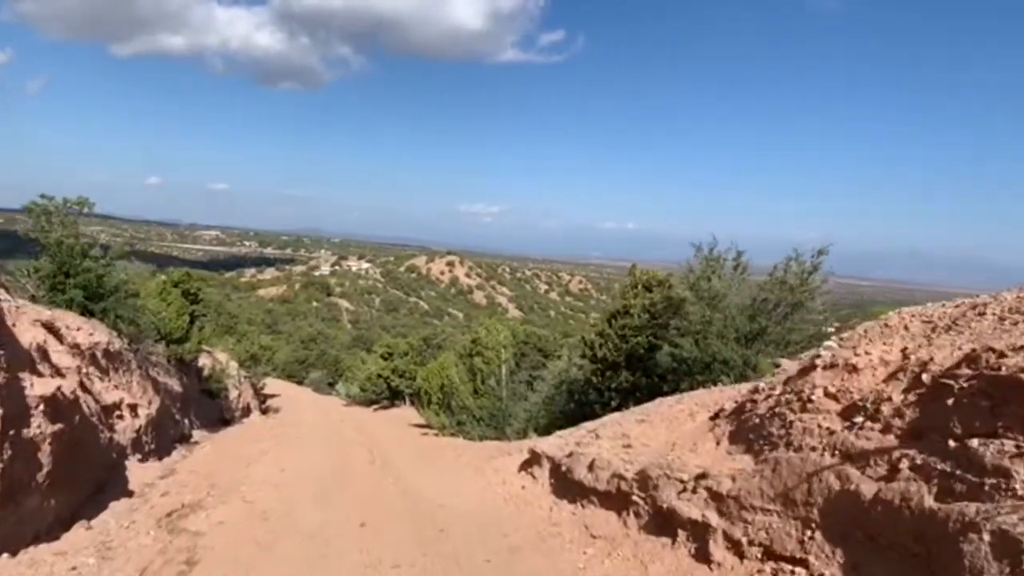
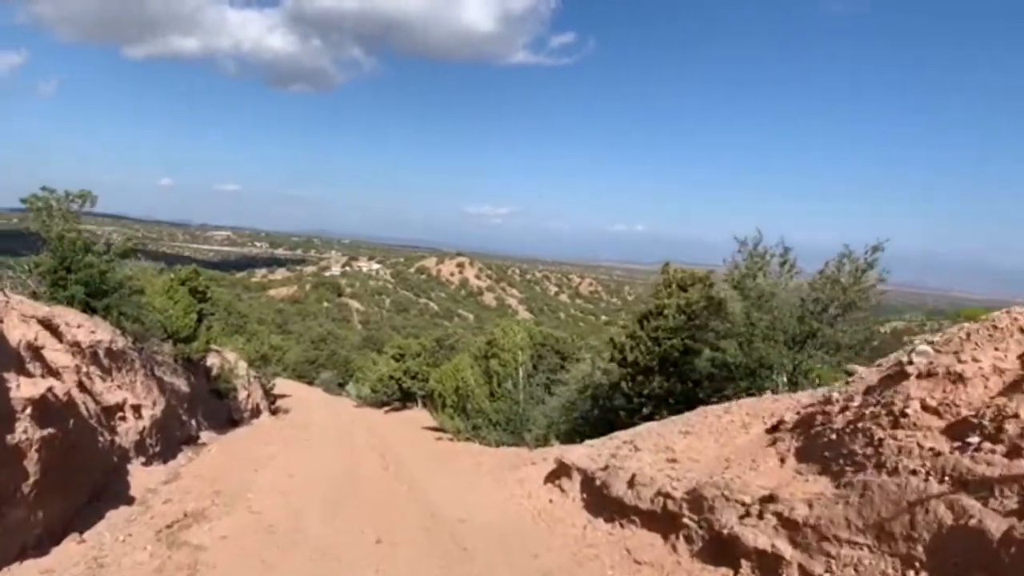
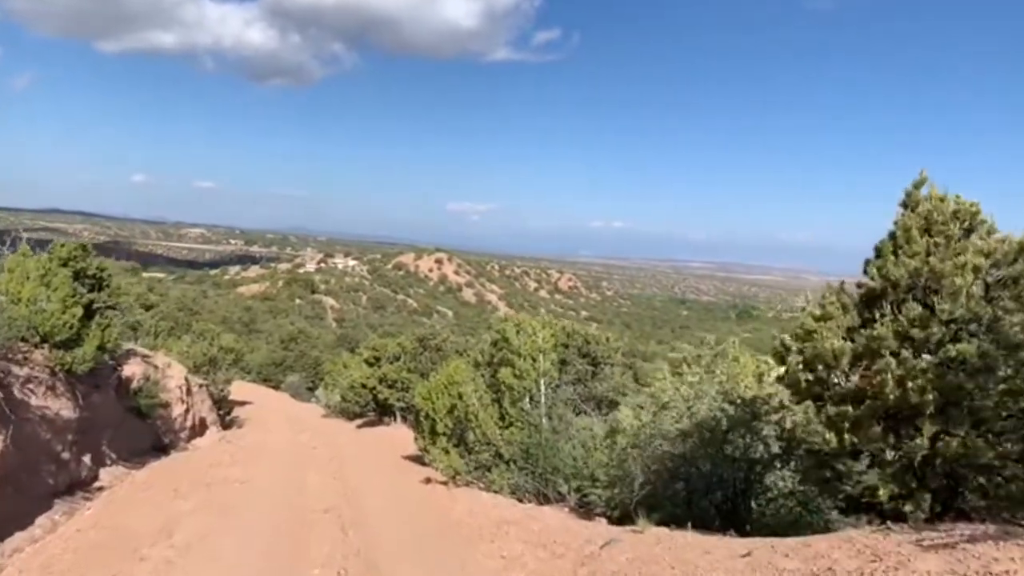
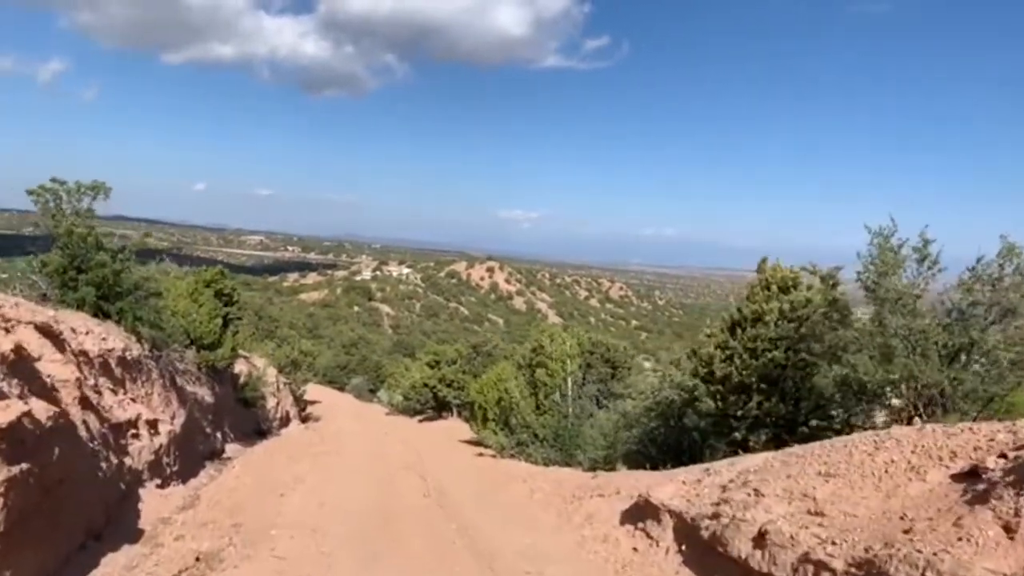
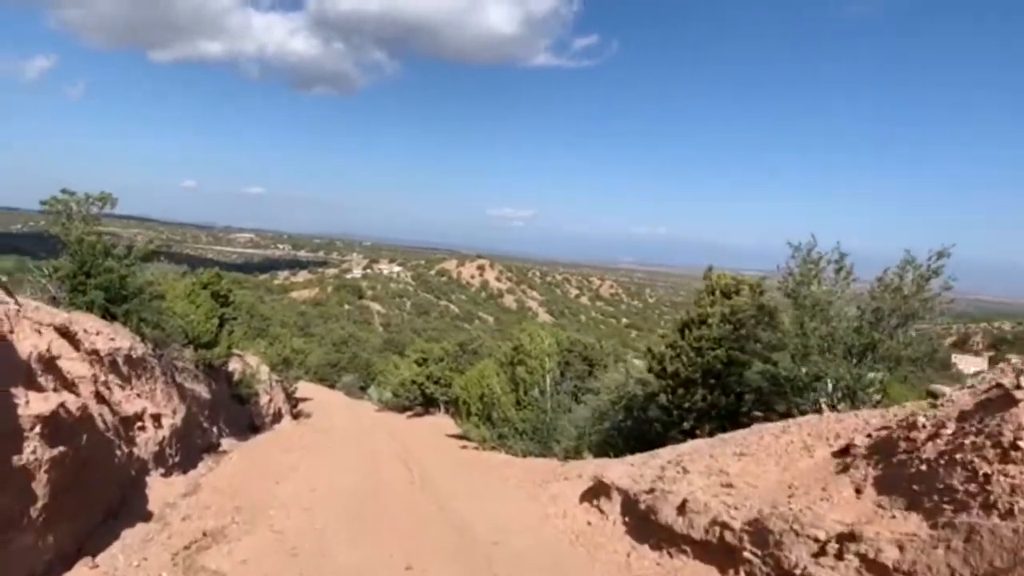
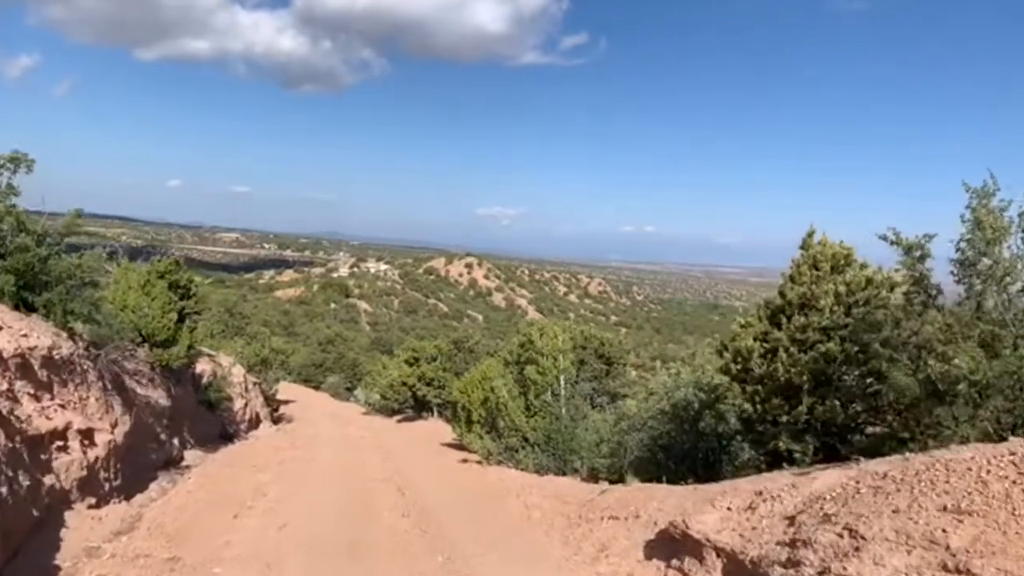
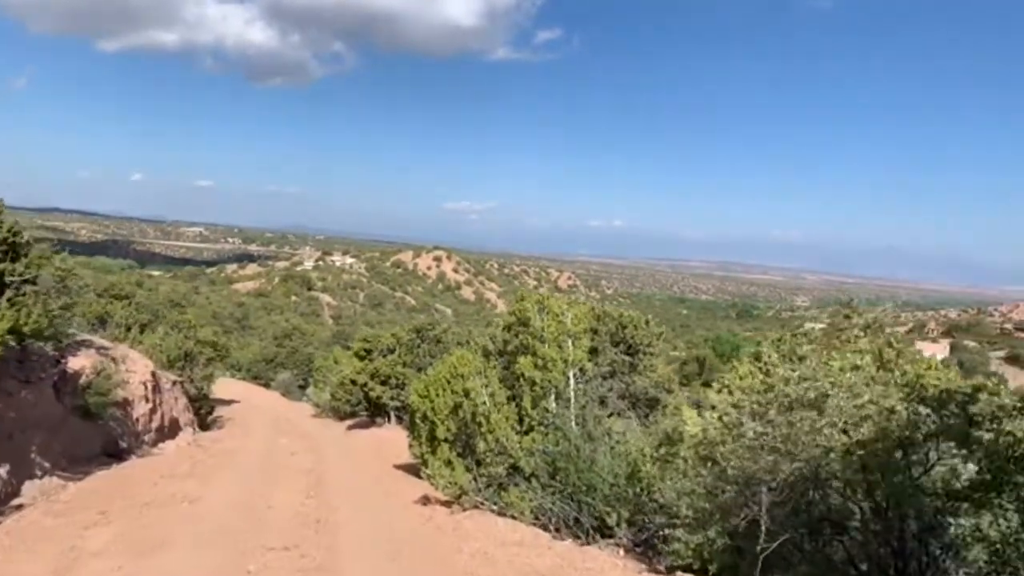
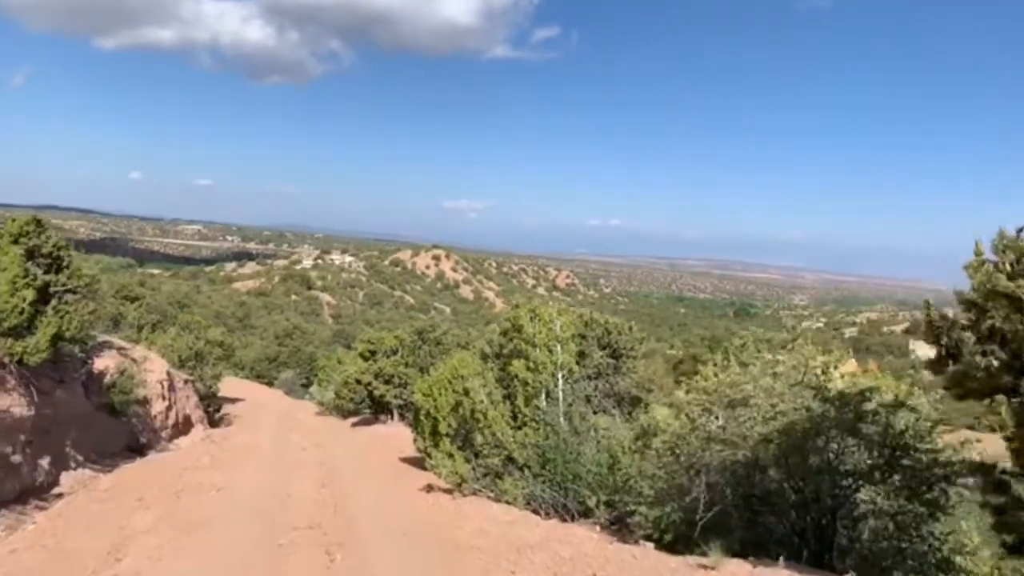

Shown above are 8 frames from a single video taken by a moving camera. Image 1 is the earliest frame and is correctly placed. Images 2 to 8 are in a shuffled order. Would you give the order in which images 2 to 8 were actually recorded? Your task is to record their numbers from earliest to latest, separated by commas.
2, 5, 4, 6, 3, 8, 7
